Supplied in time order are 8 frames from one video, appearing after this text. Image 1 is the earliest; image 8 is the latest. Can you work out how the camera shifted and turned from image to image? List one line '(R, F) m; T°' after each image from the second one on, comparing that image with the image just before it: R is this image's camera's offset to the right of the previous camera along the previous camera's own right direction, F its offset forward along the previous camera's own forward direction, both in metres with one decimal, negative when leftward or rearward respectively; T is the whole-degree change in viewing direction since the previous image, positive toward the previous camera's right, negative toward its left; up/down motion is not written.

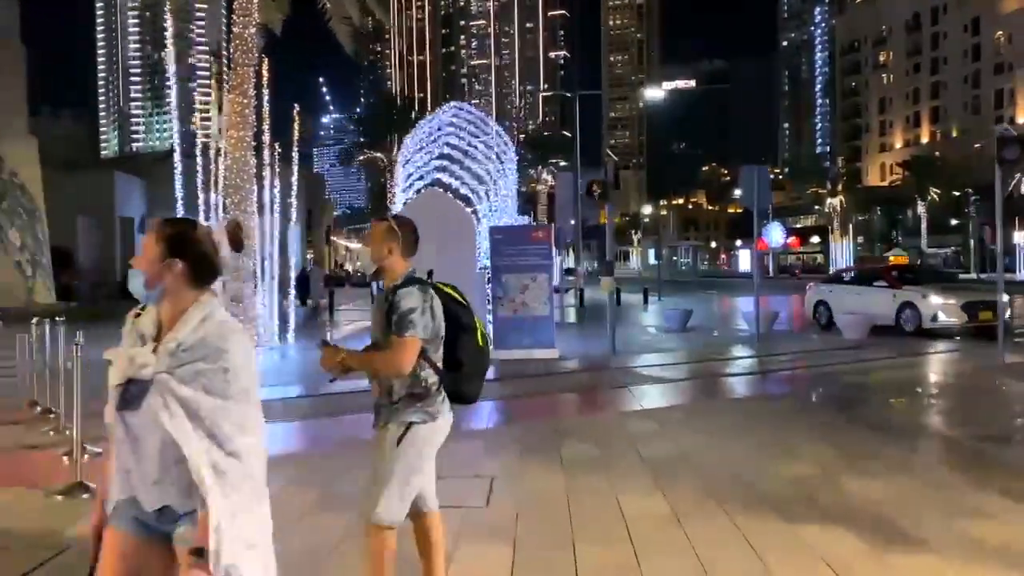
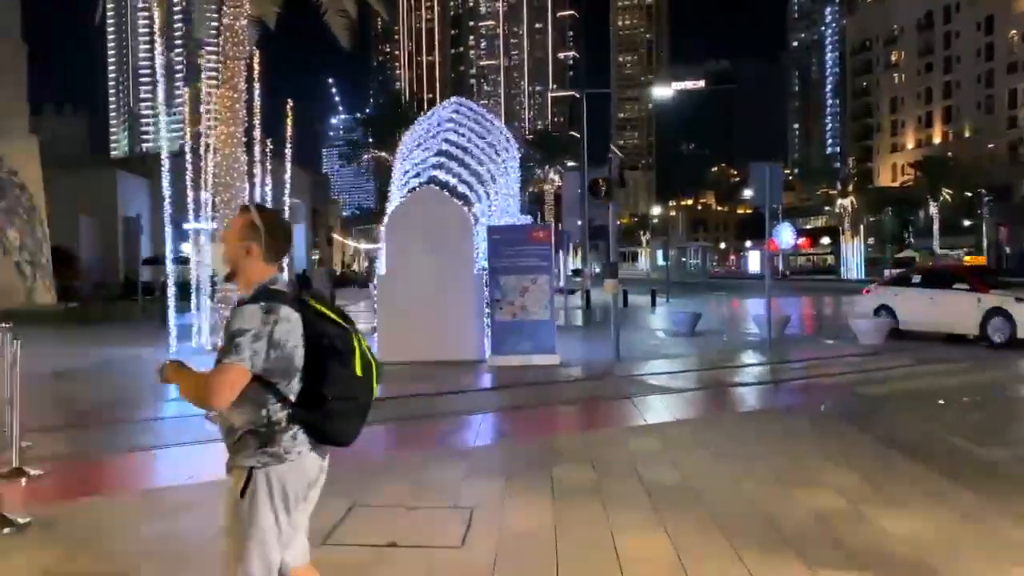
(+0.2, +0.8) m; -1°
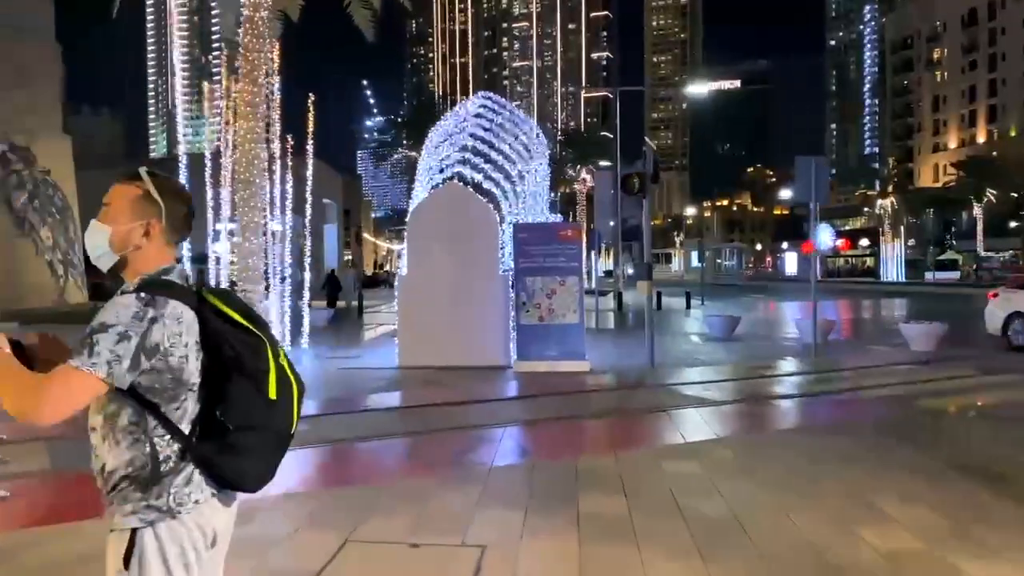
(+0.1, +0.9) m; -2°
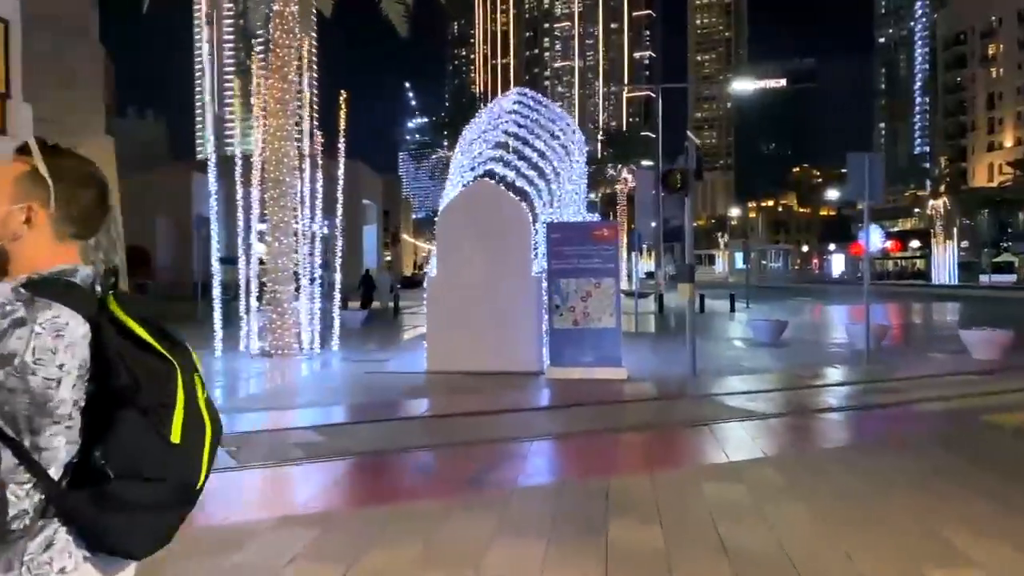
(+0.1, +0.7) m; -3°
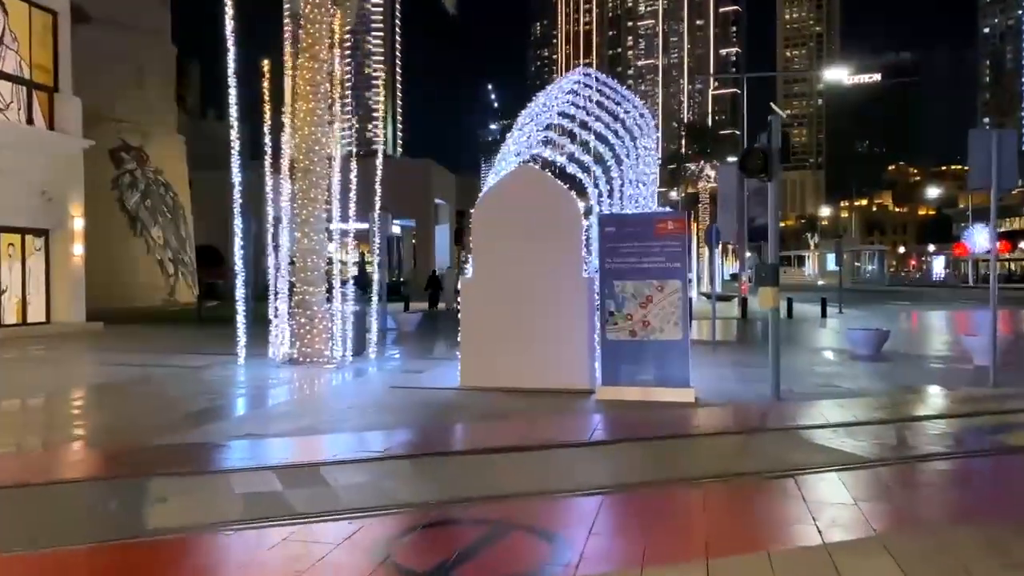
(+0.5, +2.2) m; -6°
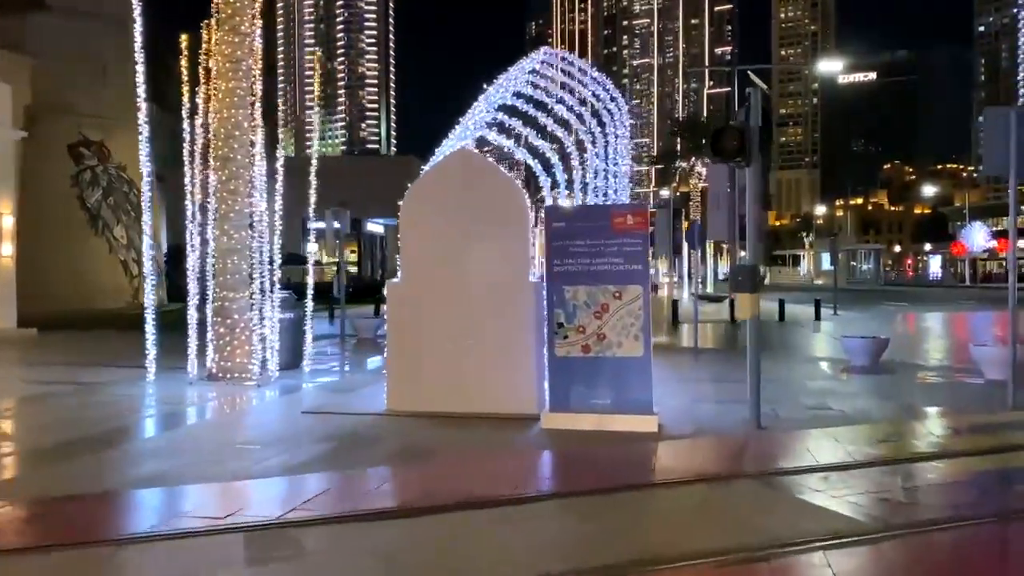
(+0.8, +2.0) m; 0°
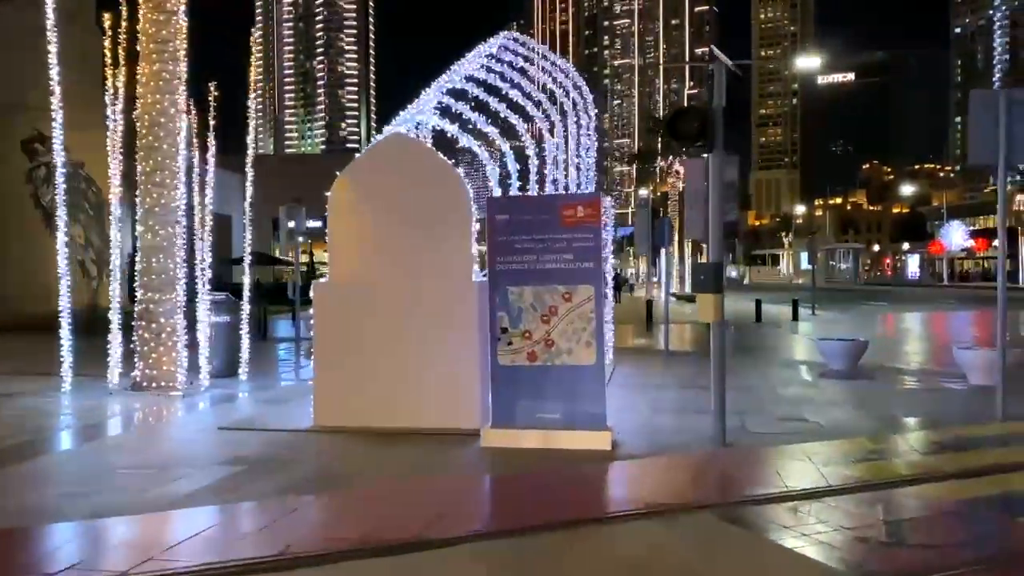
(+0.5, +1.1) m; +1°
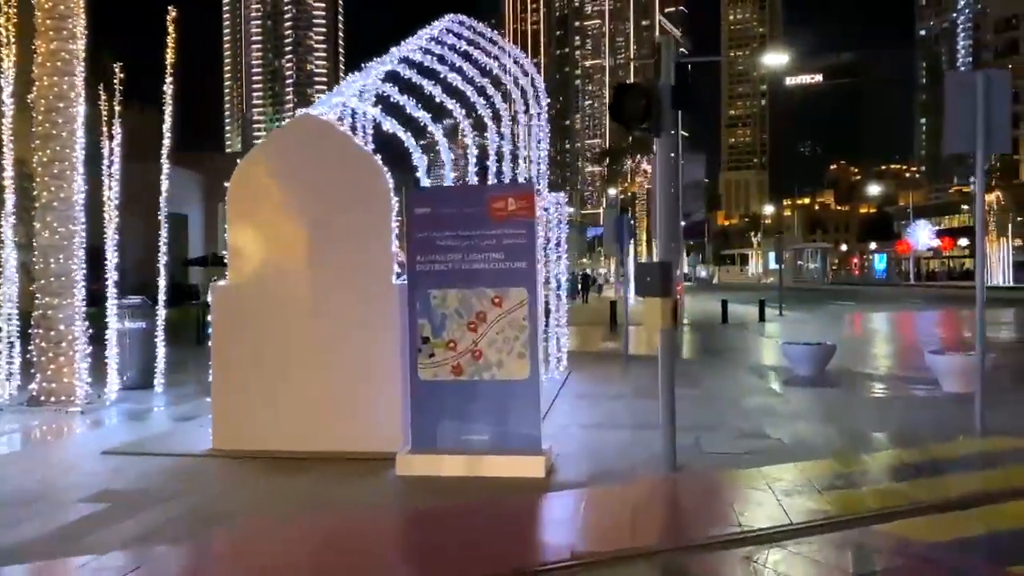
(+0.5, +1.1) m; +2°
